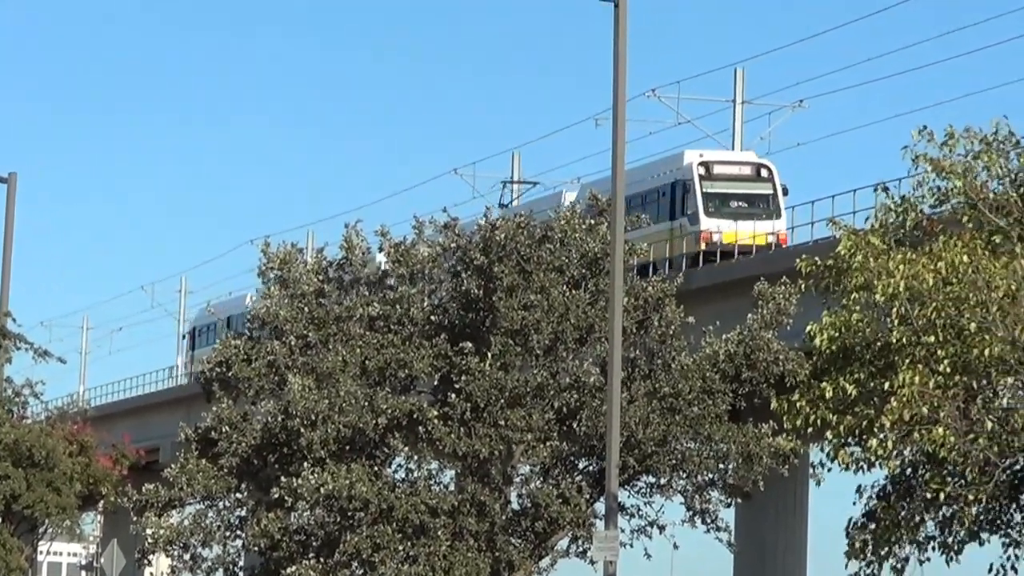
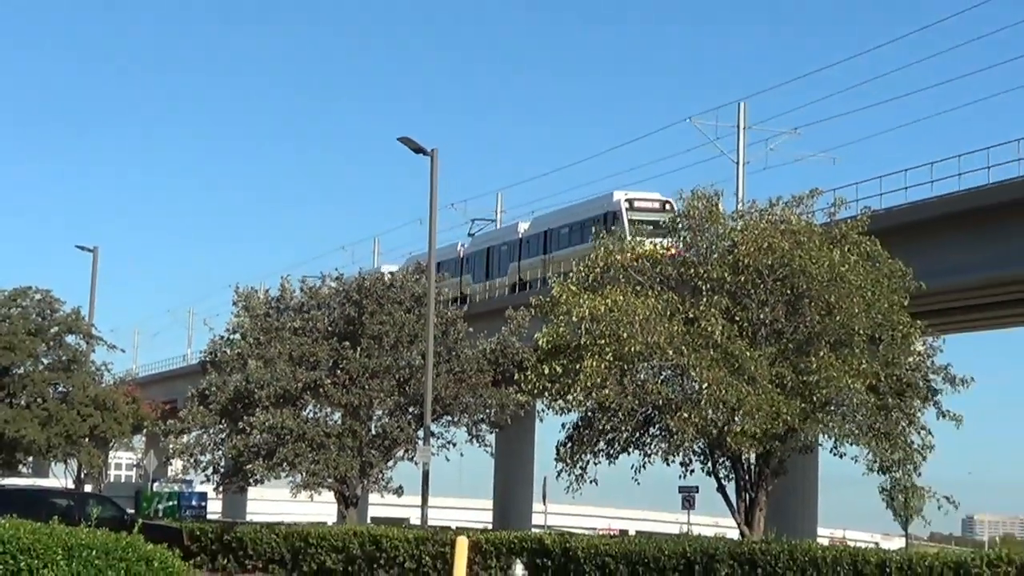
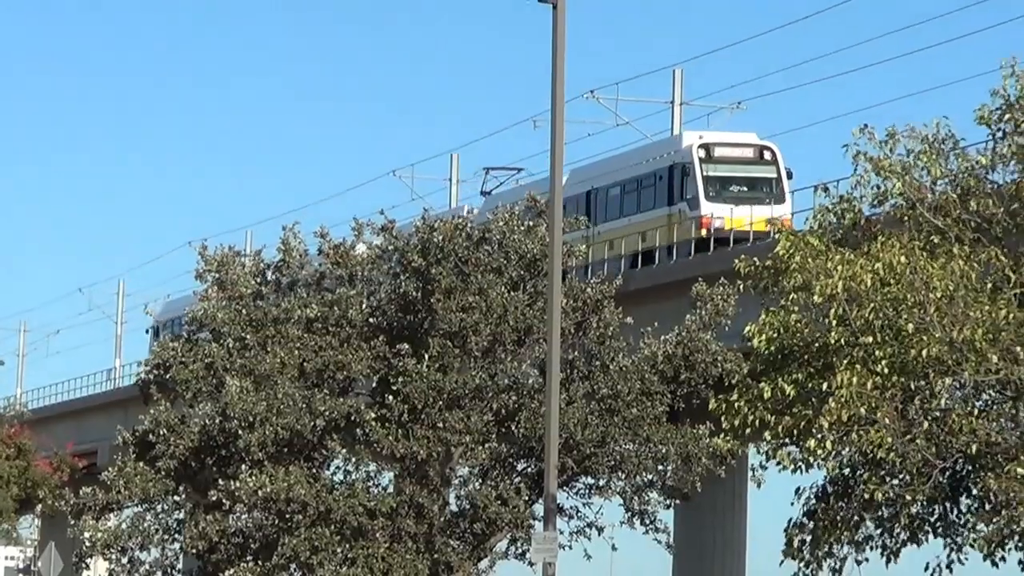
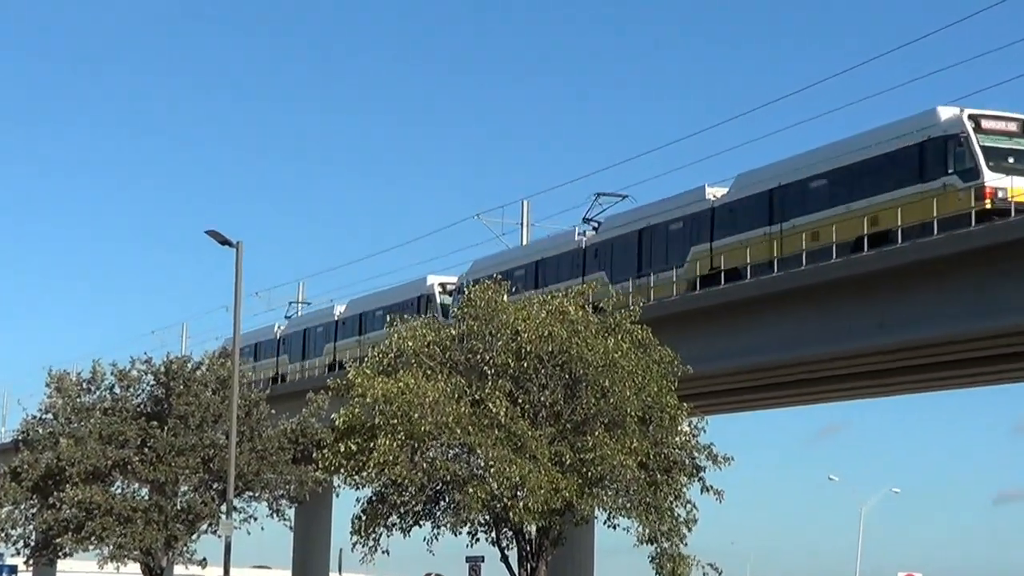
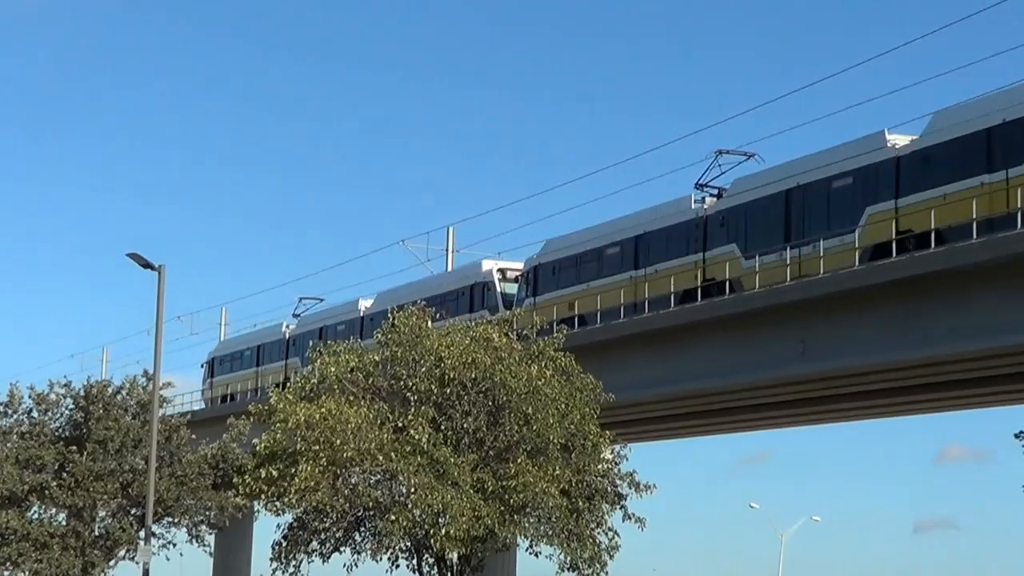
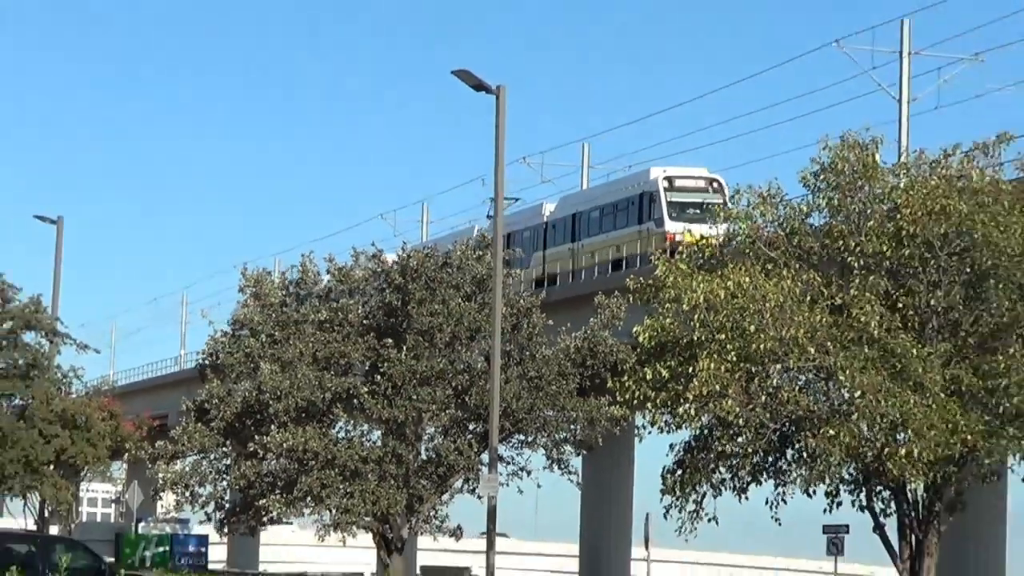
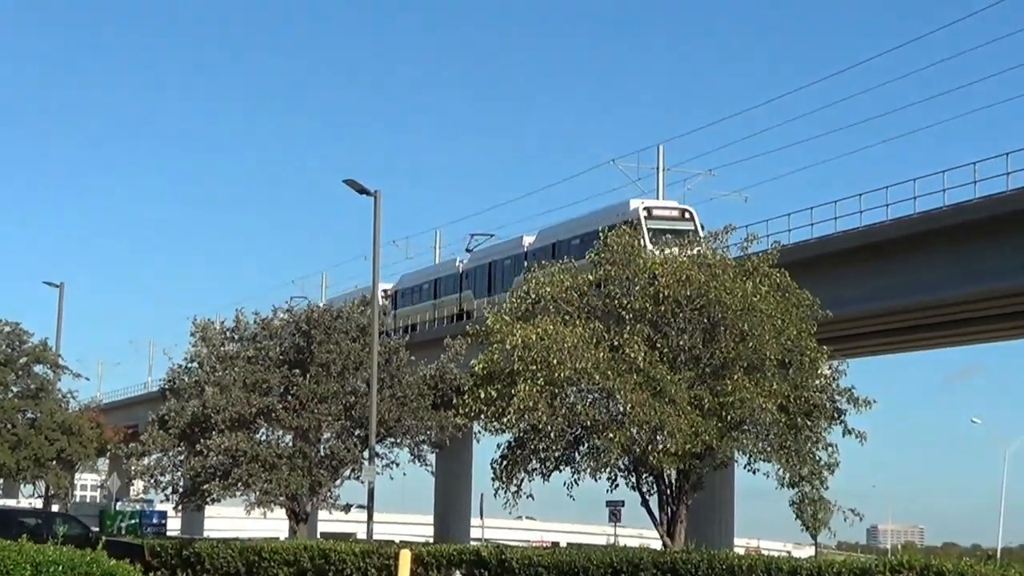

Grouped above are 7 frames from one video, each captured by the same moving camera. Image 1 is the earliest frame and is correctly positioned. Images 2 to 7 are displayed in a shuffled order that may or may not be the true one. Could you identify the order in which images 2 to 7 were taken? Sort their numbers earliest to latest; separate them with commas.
3, 6, 2, 7, 4, 5
